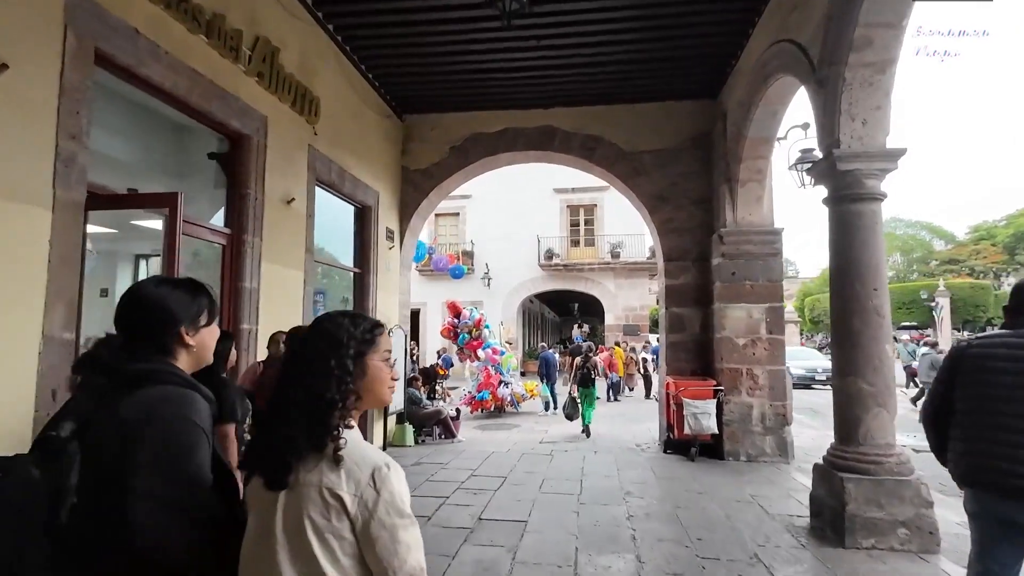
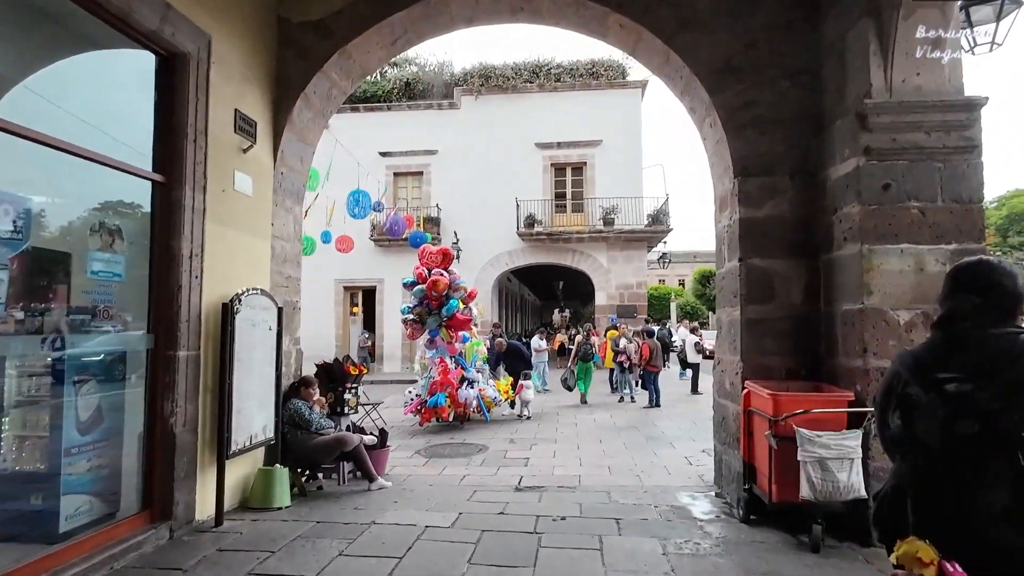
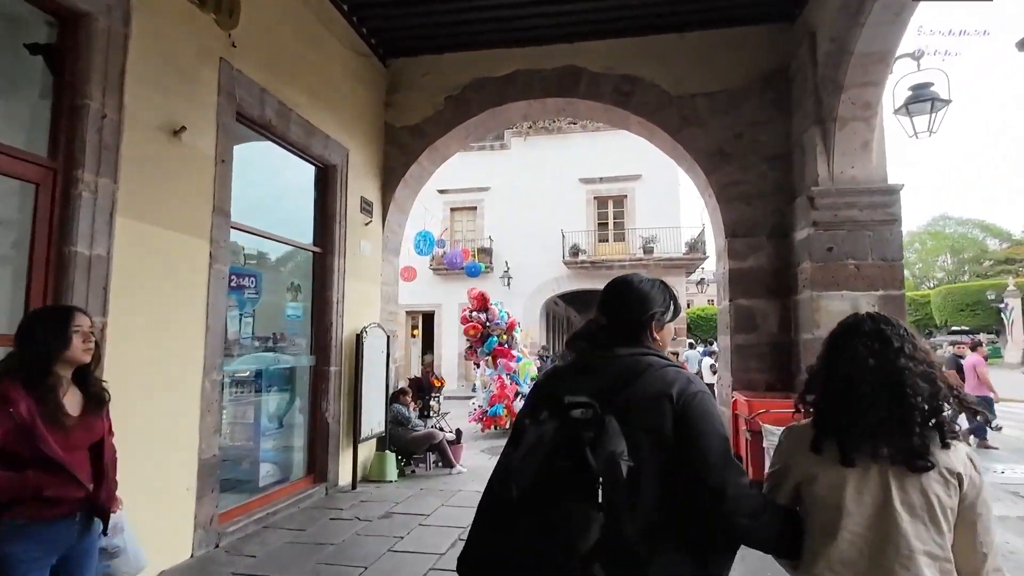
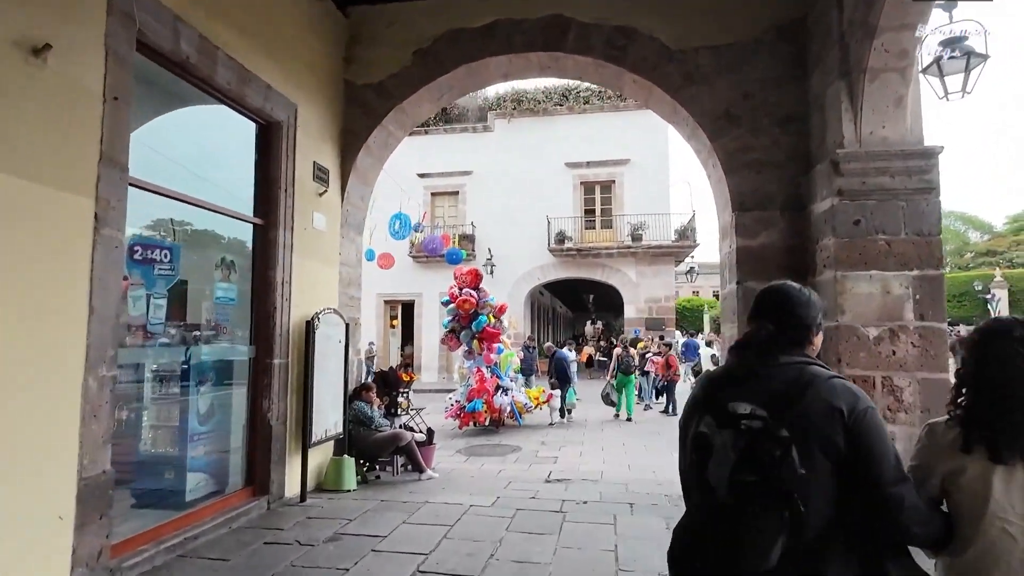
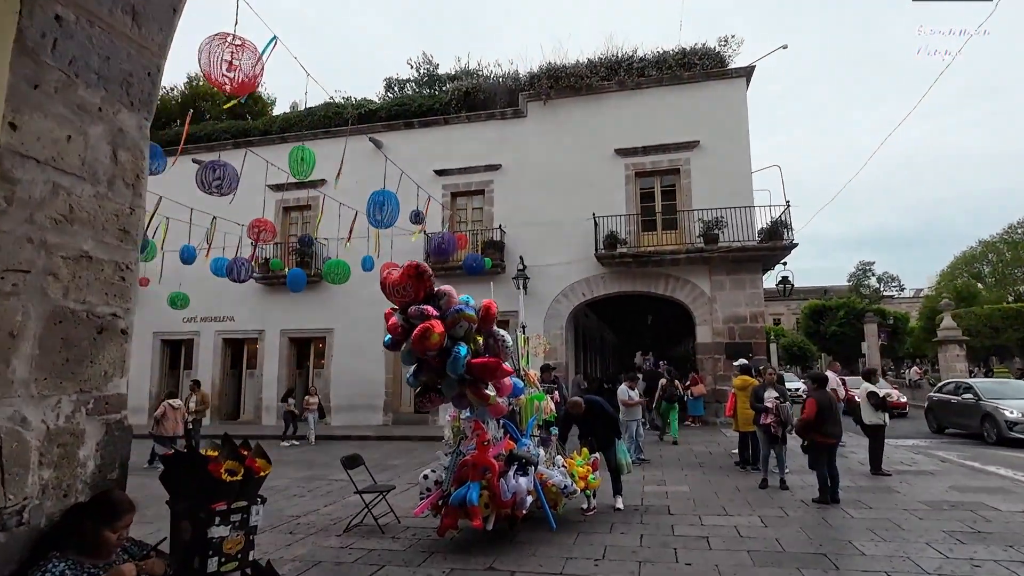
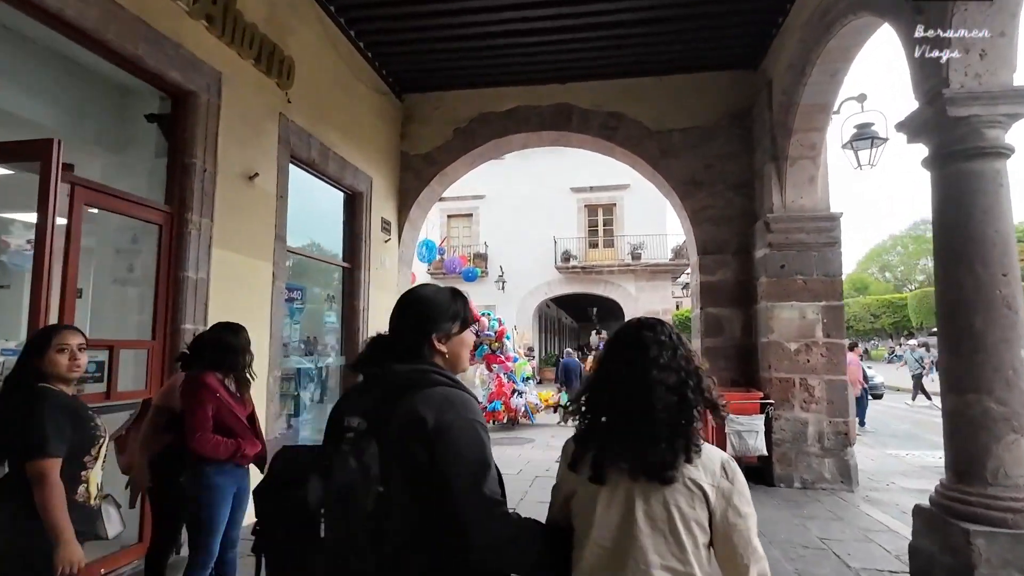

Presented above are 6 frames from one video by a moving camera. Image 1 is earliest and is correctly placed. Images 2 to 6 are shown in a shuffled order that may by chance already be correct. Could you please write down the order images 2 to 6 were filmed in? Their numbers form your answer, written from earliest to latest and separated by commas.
6, 3, 4, 2, 5
